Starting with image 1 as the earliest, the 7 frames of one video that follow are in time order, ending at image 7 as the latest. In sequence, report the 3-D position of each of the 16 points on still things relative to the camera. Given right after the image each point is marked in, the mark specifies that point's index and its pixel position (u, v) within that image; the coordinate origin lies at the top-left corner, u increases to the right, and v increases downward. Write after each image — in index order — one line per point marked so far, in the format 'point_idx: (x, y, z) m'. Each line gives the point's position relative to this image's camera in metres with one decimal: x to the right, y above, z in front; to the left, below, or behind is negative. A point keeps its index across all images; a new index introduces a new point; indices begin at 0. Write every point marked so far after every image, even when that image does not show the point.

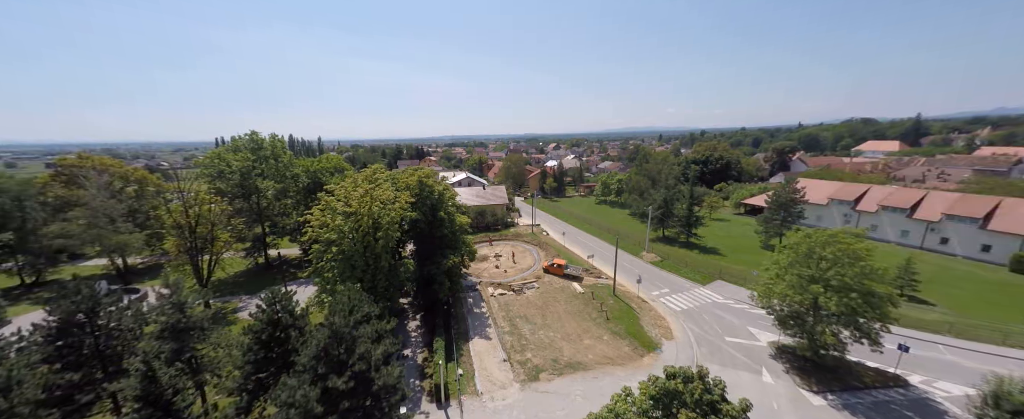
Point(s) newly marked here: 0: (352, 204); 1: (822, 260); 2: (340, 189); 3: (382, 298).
0: (-9.6, +0.4, +18.4) m
1: (+18.1, -3.0, +18.1) m
2: (-11.2, +1.4, +19.8) m
3: (-7.7, -5.3, +18.4) m
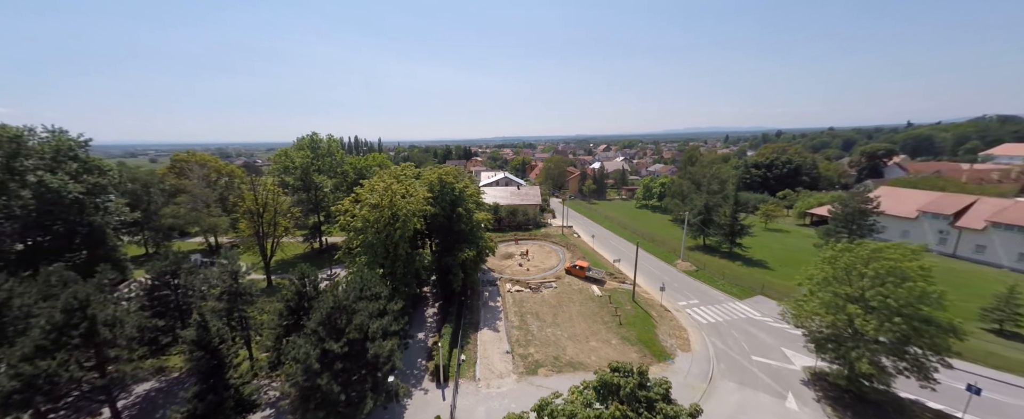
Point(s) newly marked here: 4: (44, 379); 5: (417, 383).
0: (-9.1, +0.9, +20.6) m
1: (+18.1, -3.5, +15.9) m
2: (-10.4, +1.9, +22.2) m
3: (-7.5, -4.9, +20.4) m
4: (-18.2, -6.5, +11.9) m
5: (-5.2, -9.6, +17.1) m
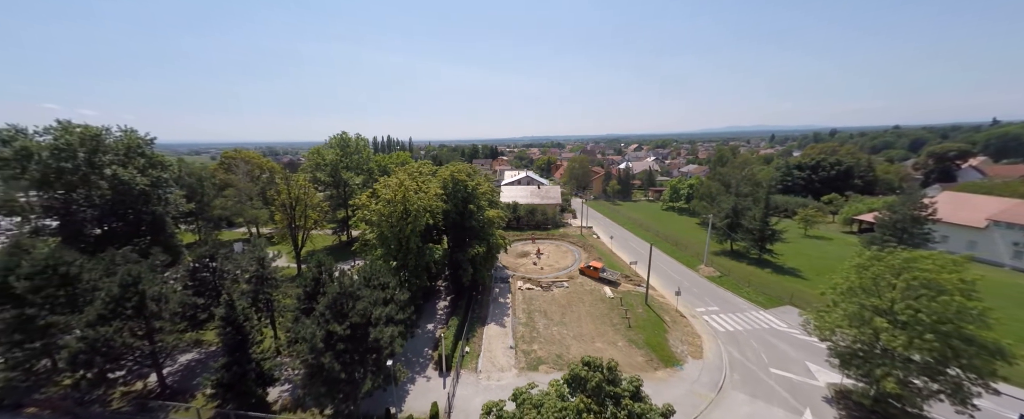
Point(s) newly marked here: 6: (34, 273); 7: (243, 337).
0: (-8.6, +1.2, +21.8) m
1: (+18.0, -3.8, +14.6) m
2: (-9.7, +2.3, +23.5) m
3: (-7.1, -4.6, +21.4) m
4: (-18.5, -5.9, +14.0) m
5: (-5.3, -9.3, +17.9) m
6: (-22.9, -3.0, +14.8) m
7: (-13.3, -6.2, +15.1) m
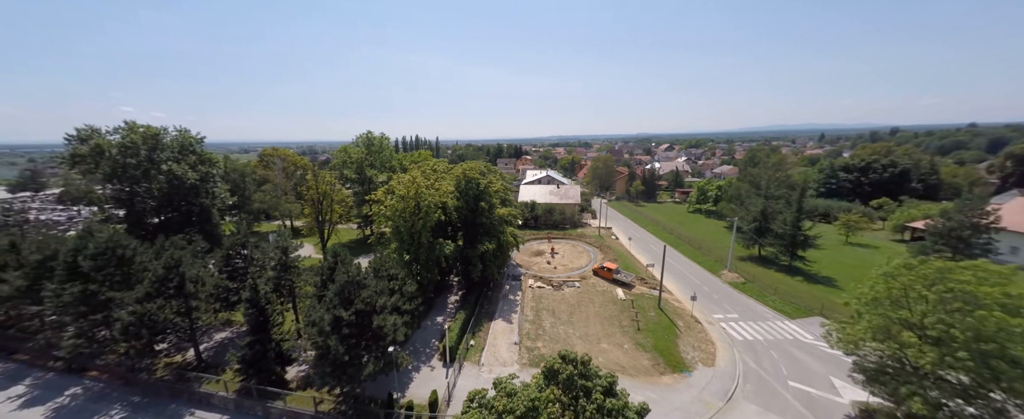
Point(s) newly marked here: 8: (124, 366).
0: (-8.0, +1.5, +22.8) m
1: (+17.8, -4.0, +13.4) m
2: (-8.9, +2.6, +24.5) m
3: (-6.6, -4.3, +22.2) m
4: (-18.7, -5.4, +15.8) m
5: (-5.2, -9.1, +18.7) m
6: (-22.9, -2.4, +17.0) m
7: (-13.3, -5.8, +16.5) m
8: (-22.9, -9.2, +18.1) m
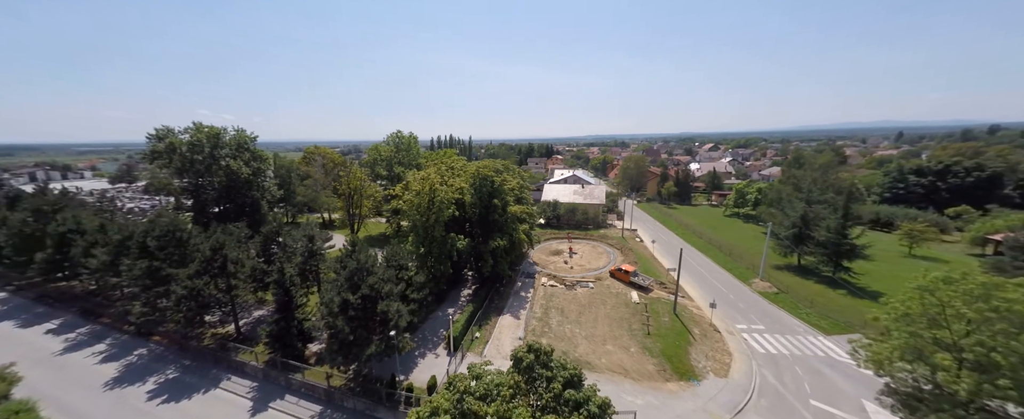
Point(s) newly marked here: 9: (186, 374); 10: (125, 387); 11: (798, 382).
0: (-7.1, +1.9, +24.0) m
1: (+17.3, -4.3, +11.8) m
2: (-7.8, +3.0, +25.8) m
3: (-6.0, -4.0, +23.3) m
4: (-18.7, -4.8, +18.3) m
5: (-5.1, -8.8, +19.6) m
6: (-22.7, -1.7, +19.9) m
7: (-13.3, -5.3, +18.4) m
8: (-22.7, -8.5, +21.0) m
9: (-19.4, -9.8, +18.4) m
10: (-21.6, -9.9, +17.2) m
11: (+17.5, -10.5, +18.8) m
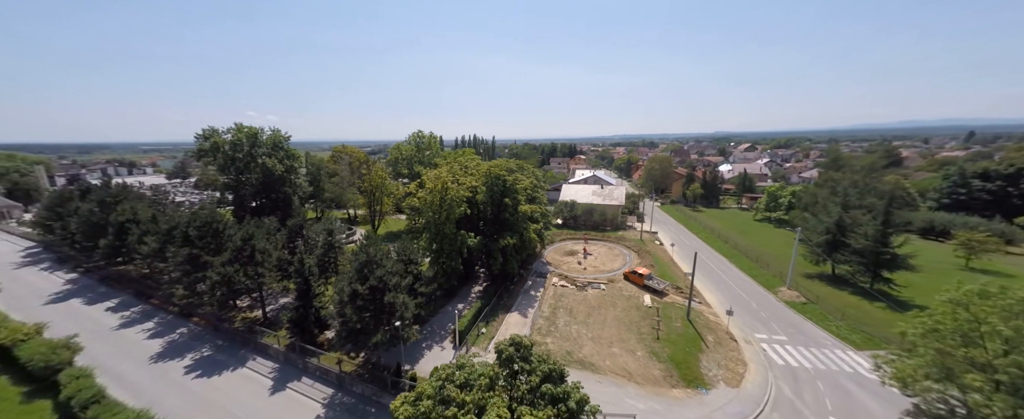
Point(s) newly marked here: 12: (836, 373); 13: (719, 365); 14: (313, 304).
0: (-6.3, +2.1, +24.7) m
1: (+17.0, -4.5, +10.7) m
2: (-6.8, +3.2, +26.6) m
3: (-5.3, -3.8, +24.0) m
4: (-18.4, -4.4, +20.0) m
5: (-4.8, -8.6, +20.2) m
6: (-22.2, -1.2, +21.9) m
7: (-13.0, -5.0, +19.7) m
8: (-22.3, -8.0, +23.0) m
9: (-19.2, -9.3, +20.1) m
10: (-21.4, -9.4, +19.2) m
11: (+17.6, -10.8, +17.7) m
12: (+20.4, -10.3, +19.3) m
13: (+13.3, -10.0, +19.8) m
14: (-12.8, -6.0, +19.8) m
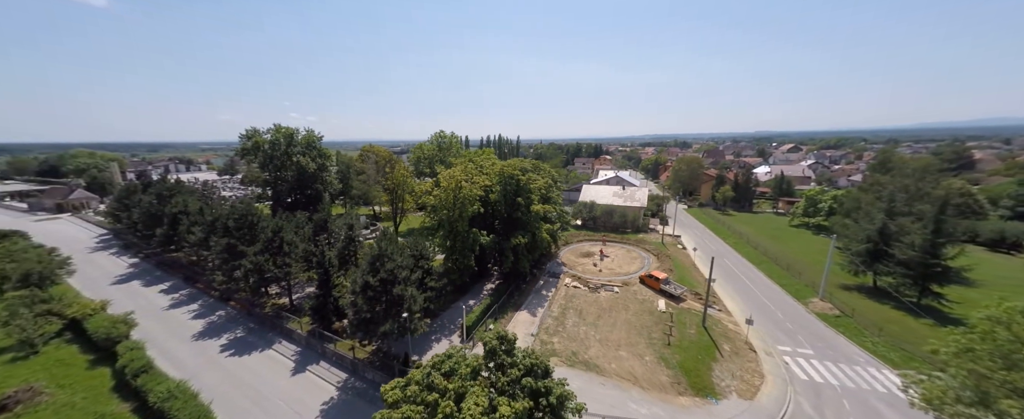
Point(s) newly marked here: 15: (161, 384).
0: (-5.3, +2.3, +25.5) m
1: (+16.6, -4.8, +9.6) m
2: (-5.6, +3.4, +27.4) m
3: (-4.5, -3.6, +24.7) m
4: (-17.9, -4.0, +21.8) m
5: (-4.3, -8.5, +20.9) m
6: (-21.4, -0.7, +24.0) m
7: (-12.5, -4.7, +21.0) m
8: (-21.5, -7.5, +25.2) m
9: (-18.8, -8.9, +22.0) m
10: (-21.1, -8.9, +21.2) m
11: (+17.7, -11.1, +16.4) m
12: (+20.7, -10.6, +17.8) m
13: (+13.6, -10.2, +18.9) m
14: (-12.3, -5.7, +21.1) m
15: (-16.6, -8.3, +14.6) m
